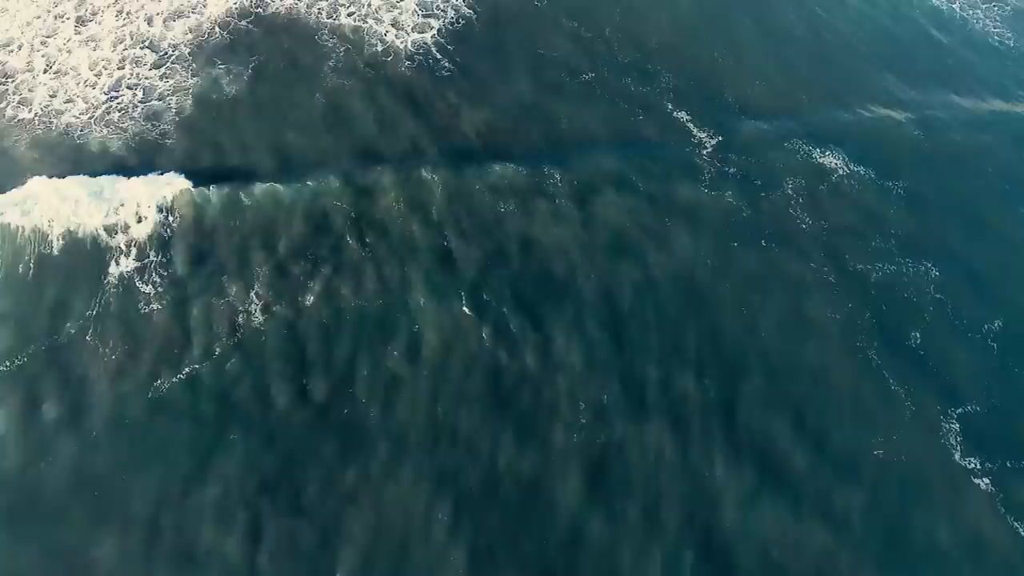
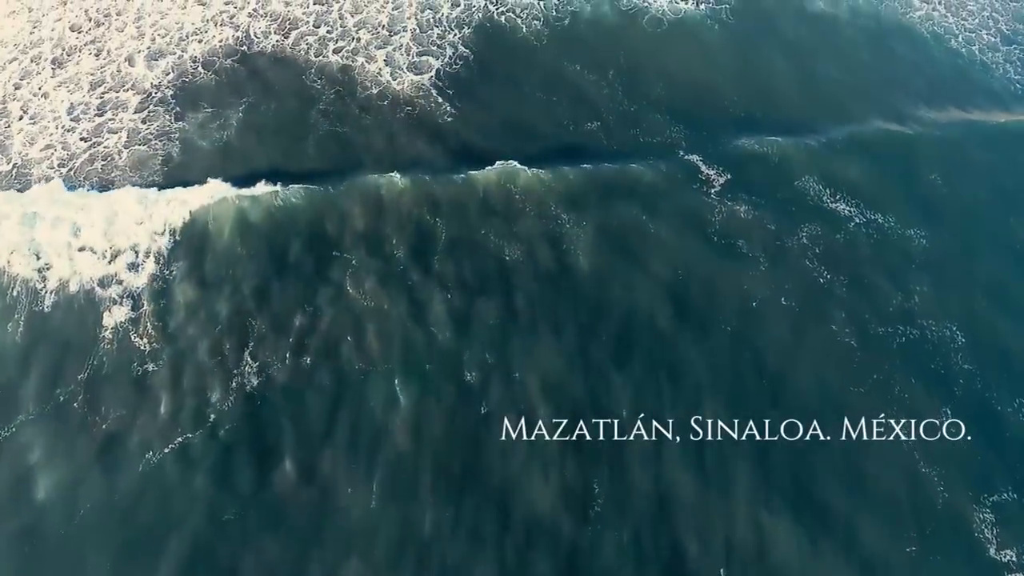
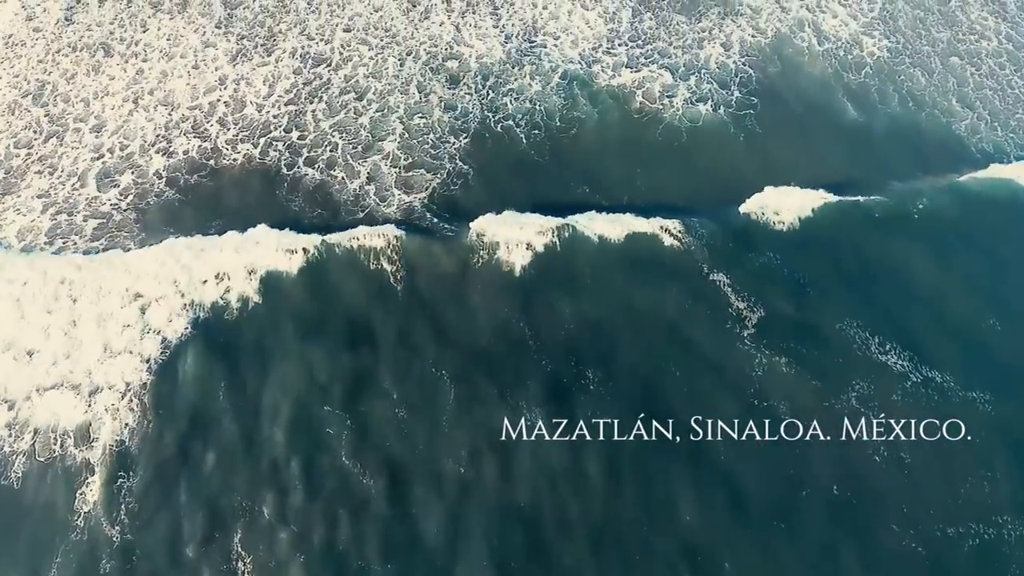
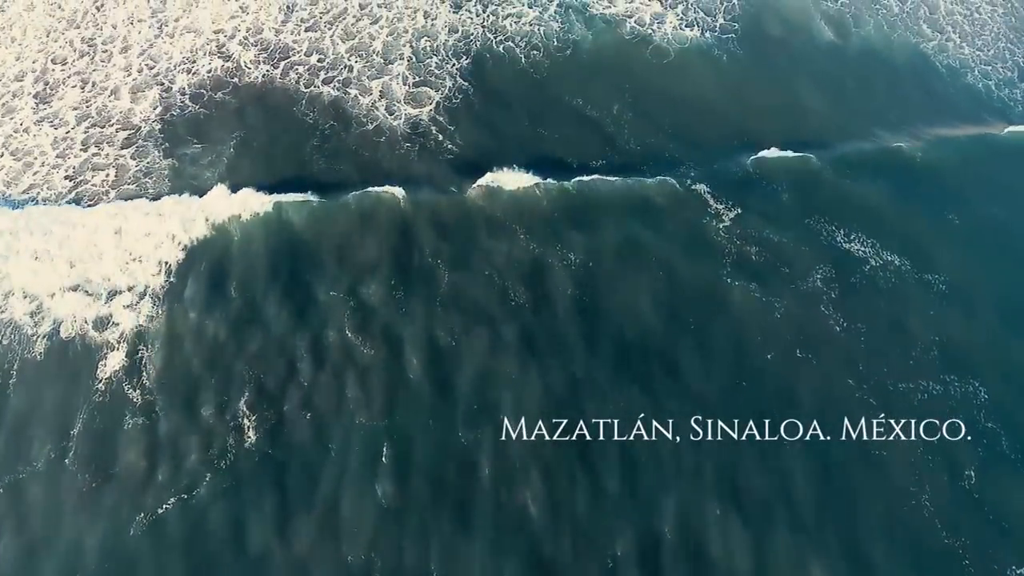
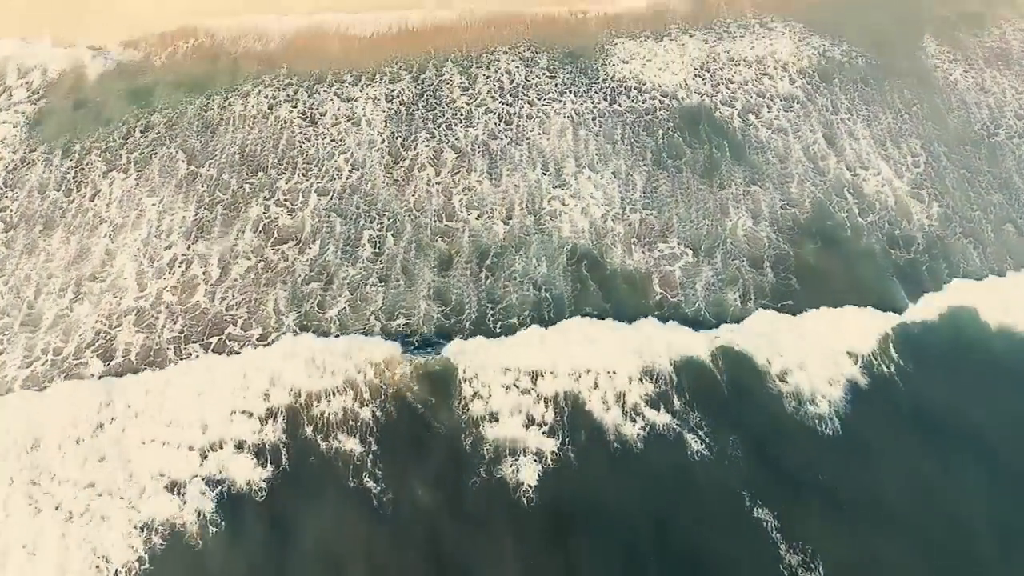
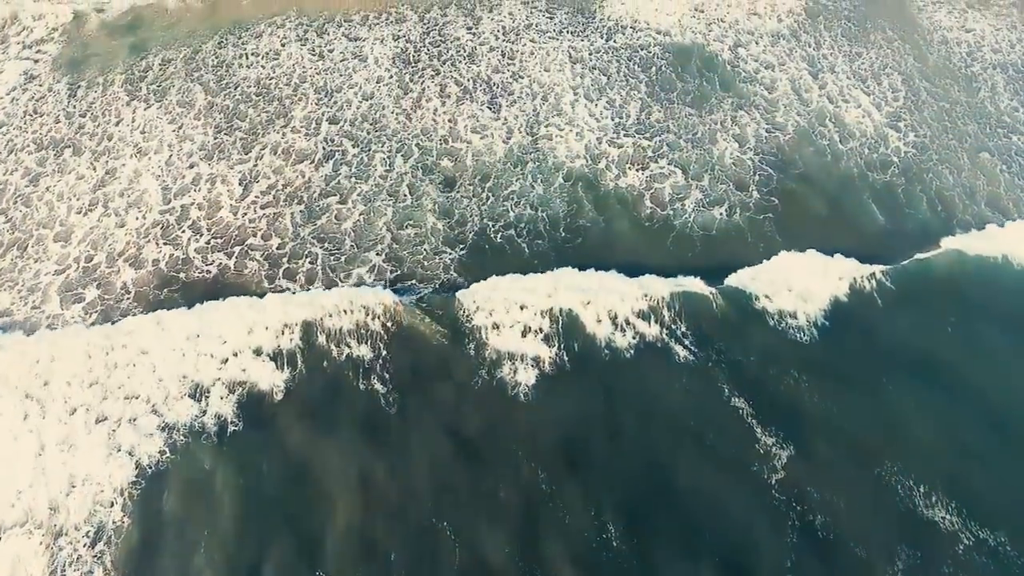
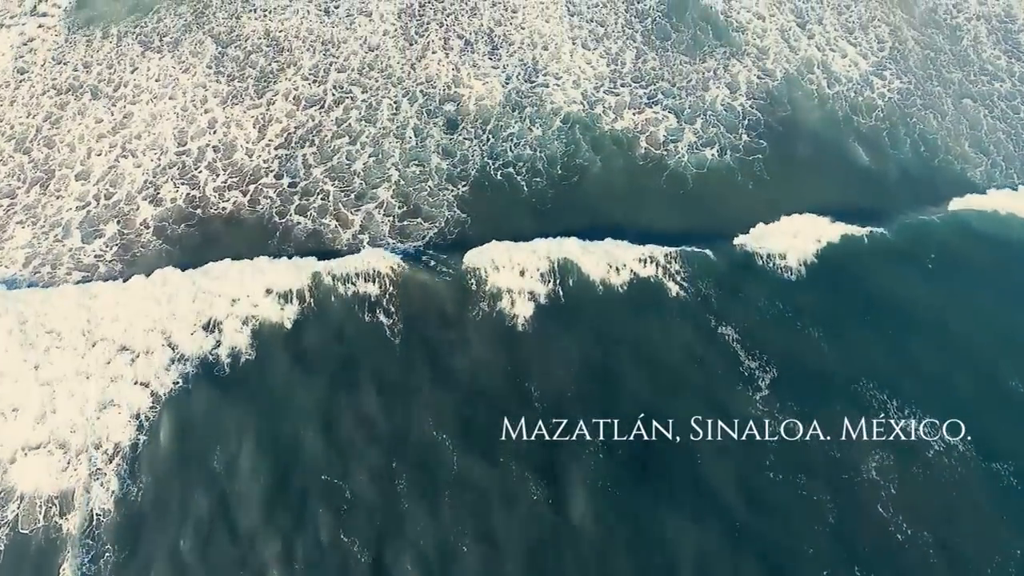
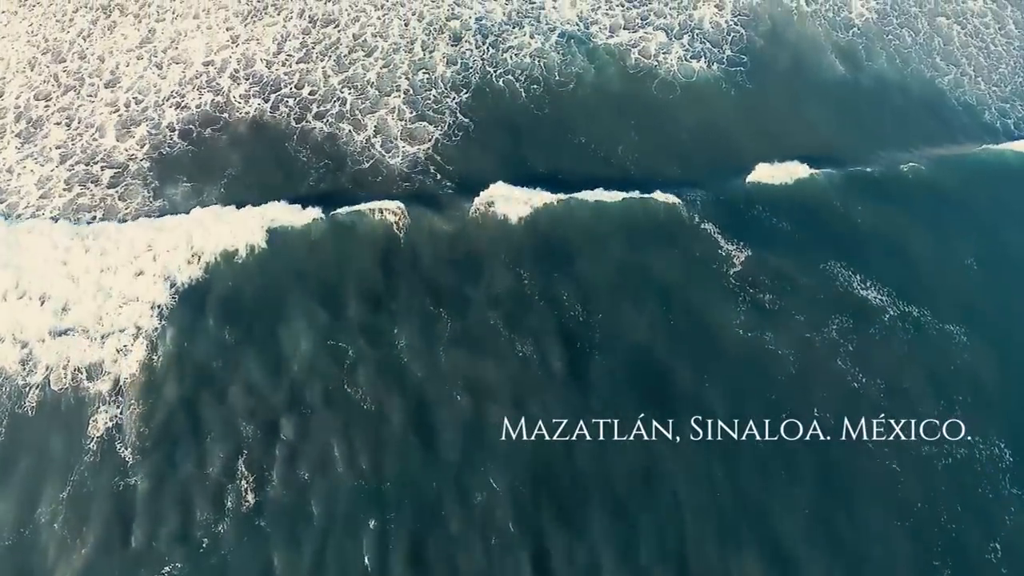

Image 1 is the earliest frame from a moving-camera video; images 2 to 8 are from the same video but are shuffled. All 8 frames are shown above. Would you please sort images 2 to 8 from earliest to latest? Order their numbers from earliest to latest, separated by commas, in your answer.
2, 4, 8, 3, 7, 6, 5
